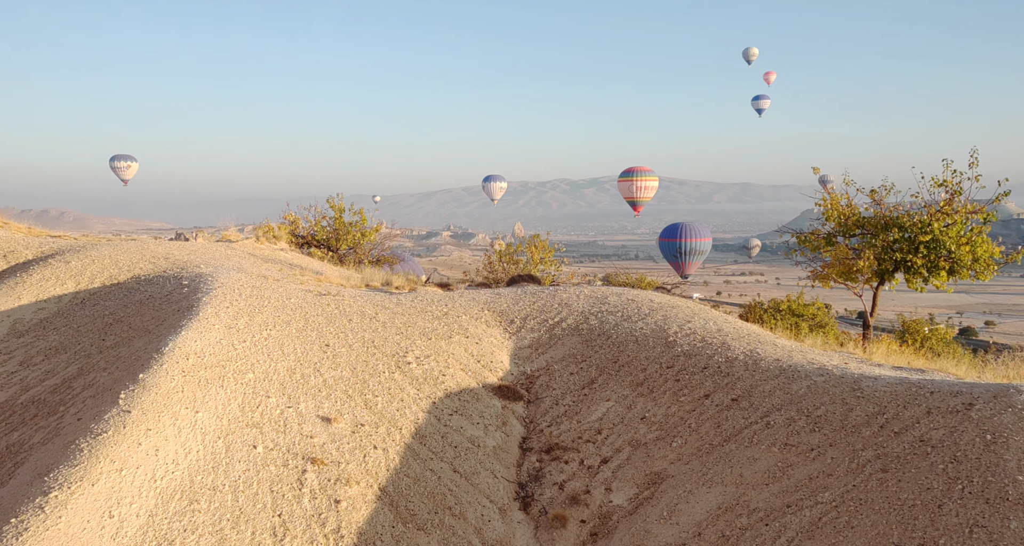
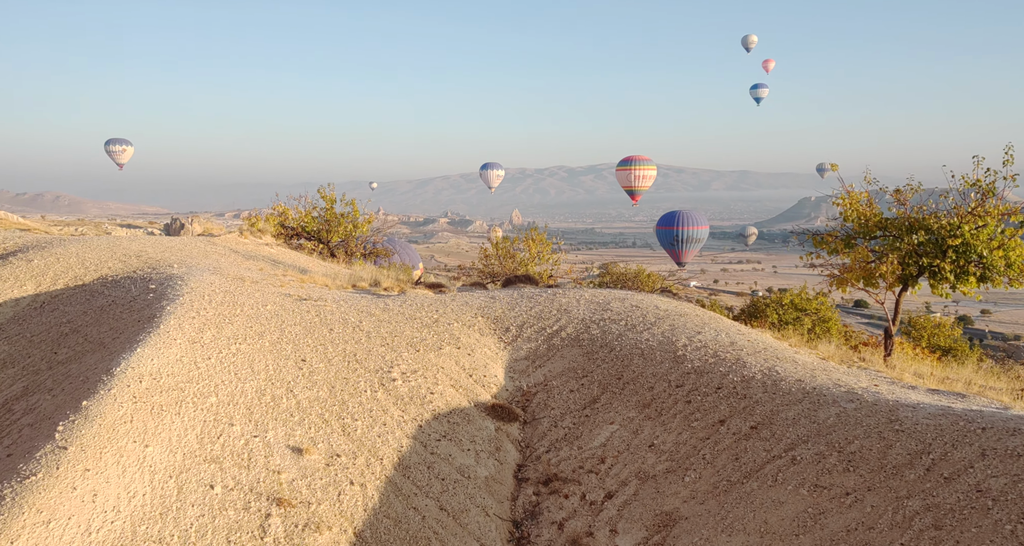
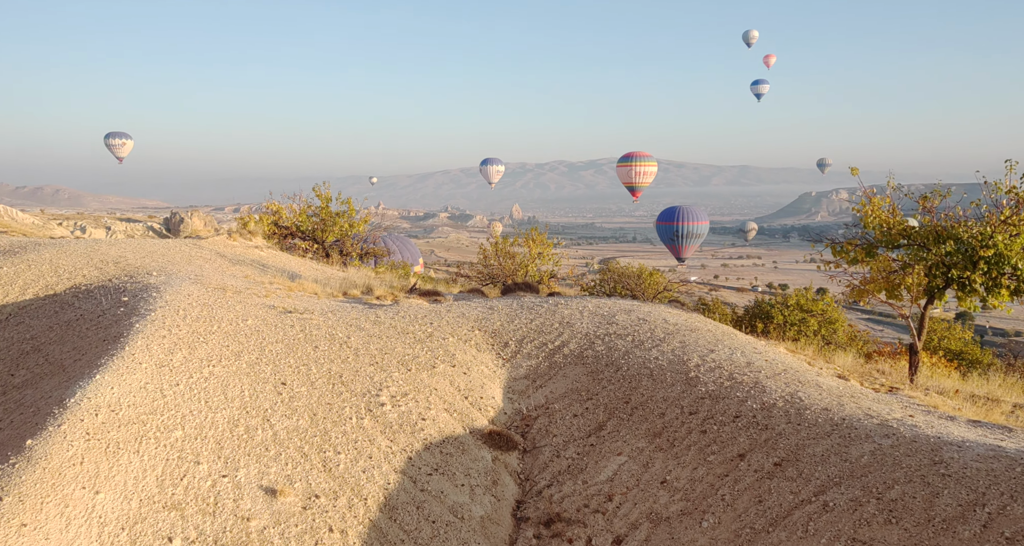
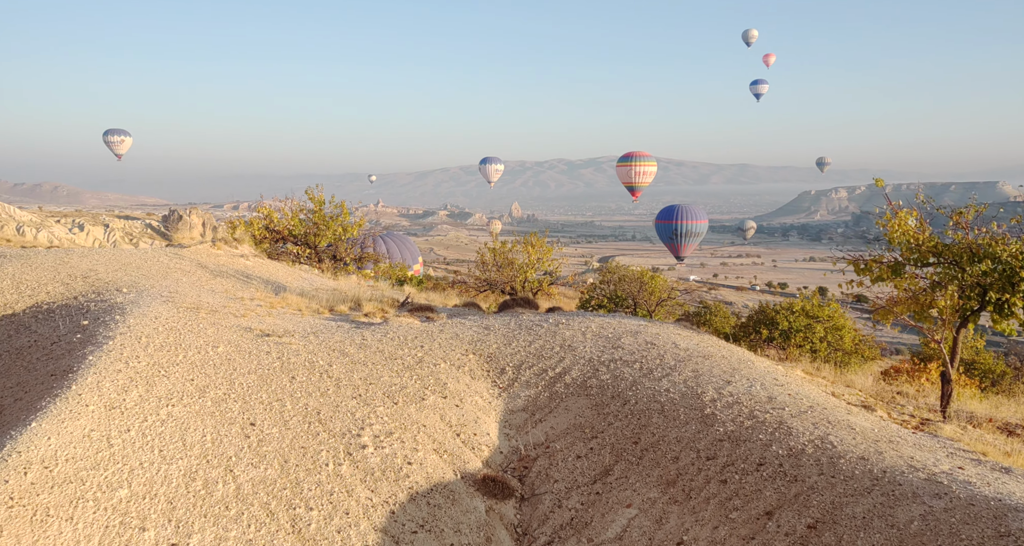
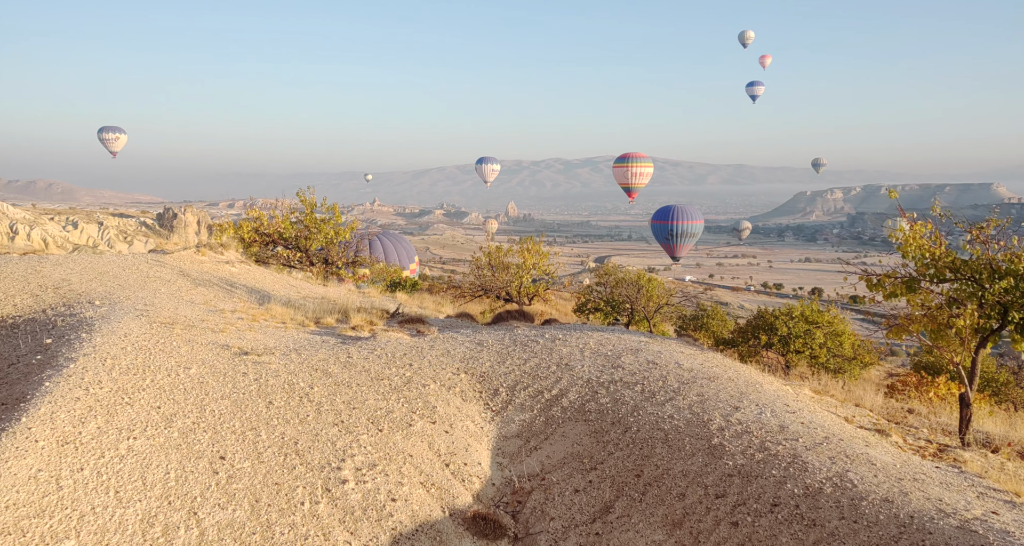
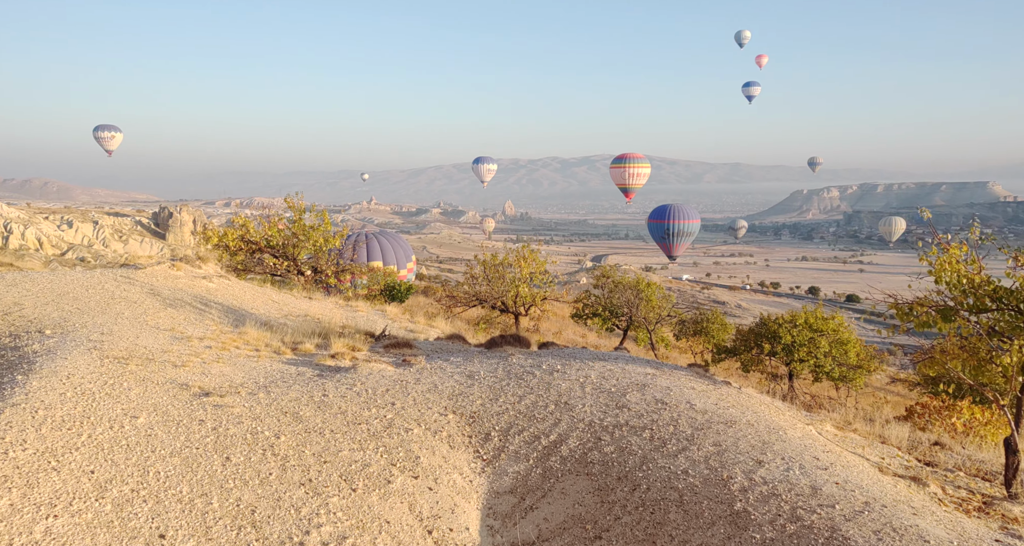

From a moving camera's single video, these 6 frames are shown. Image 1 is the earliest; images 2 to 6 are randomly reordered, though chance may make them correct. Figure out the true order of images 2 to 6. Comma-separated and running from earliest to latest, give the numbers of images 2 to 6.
2, 3, 4, 5, 6
